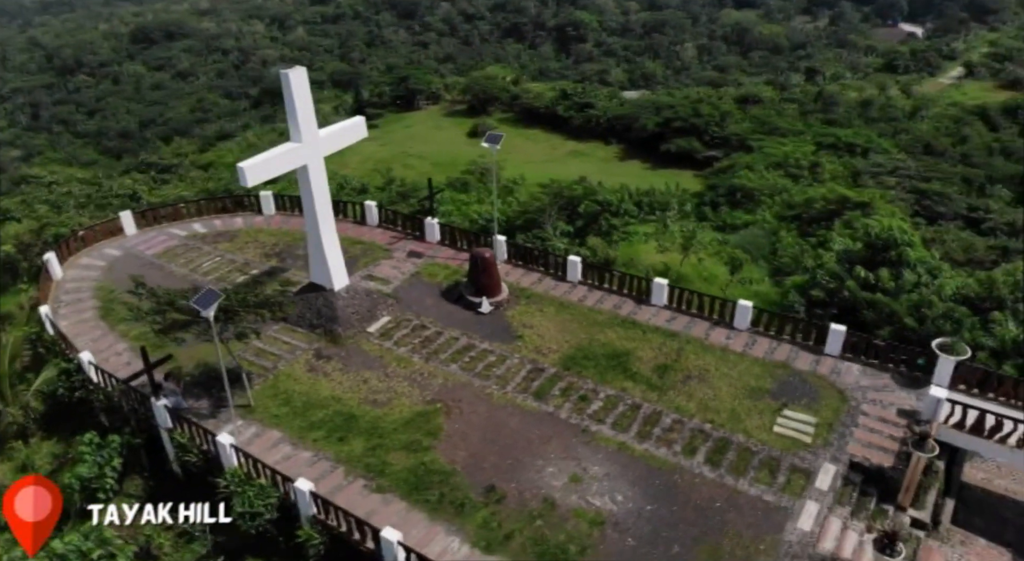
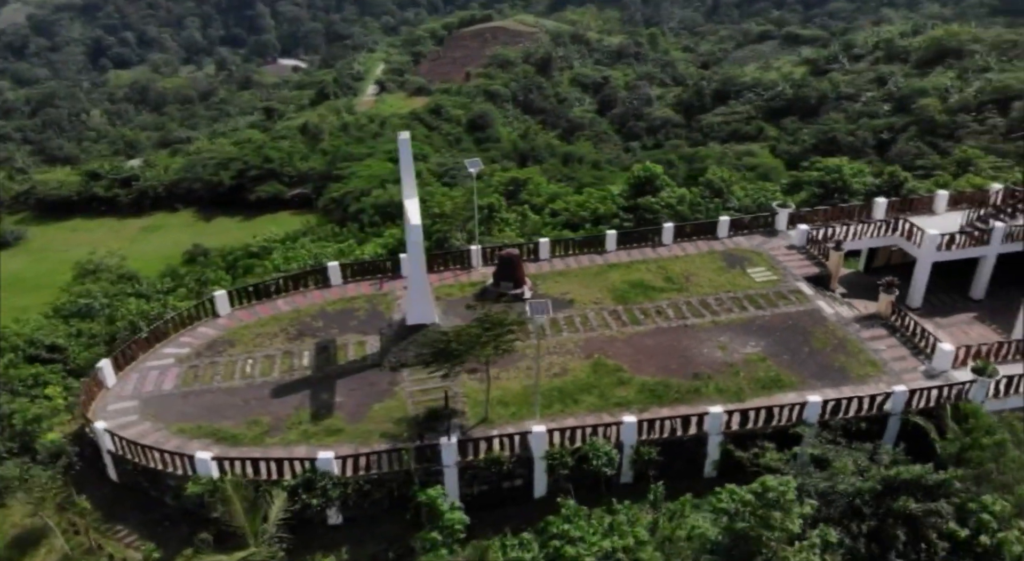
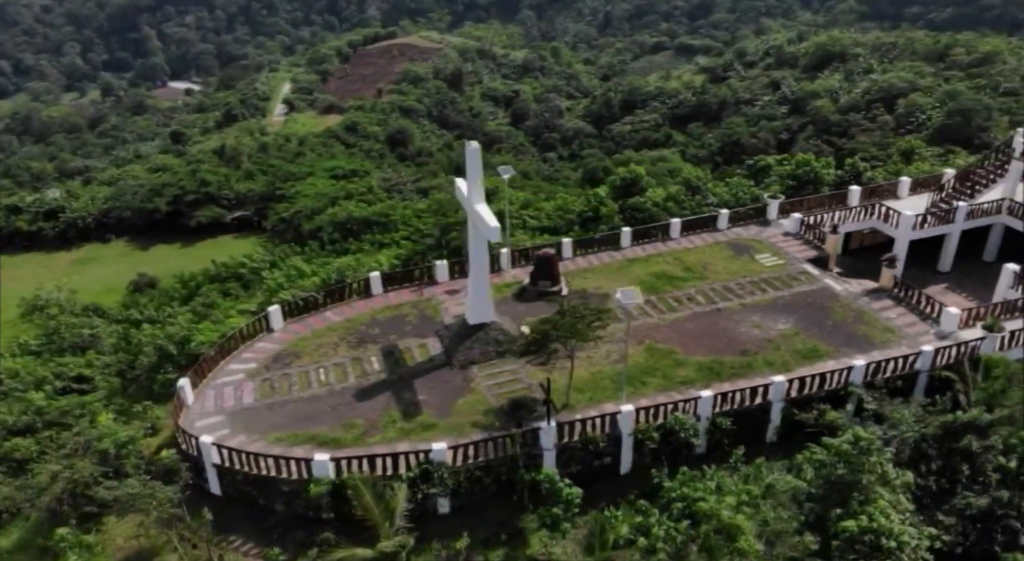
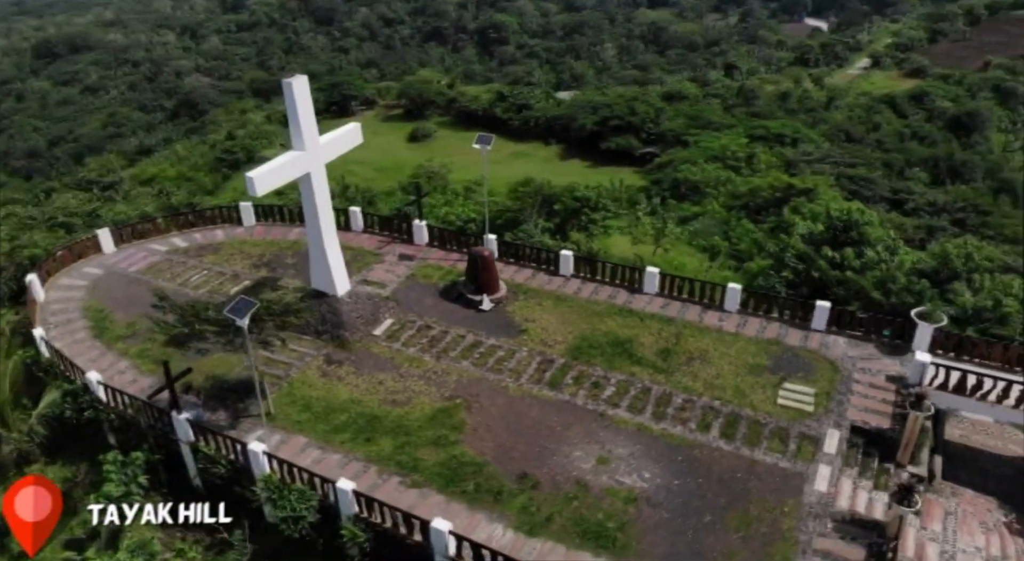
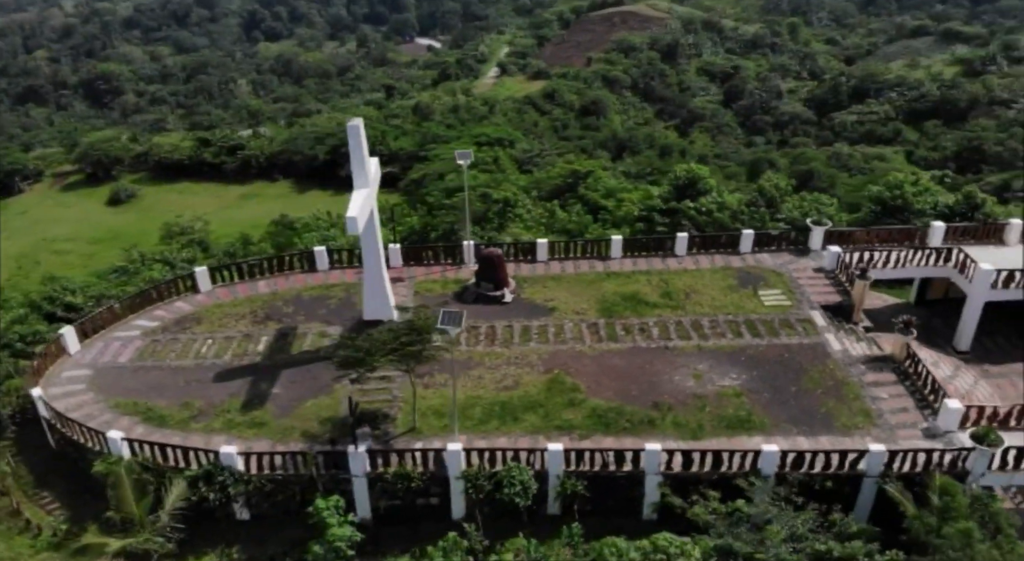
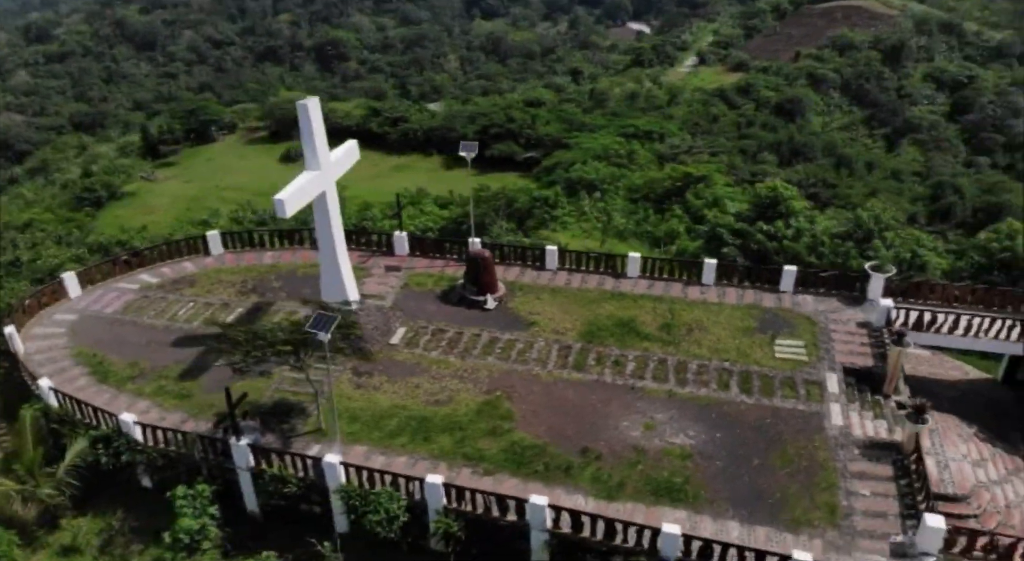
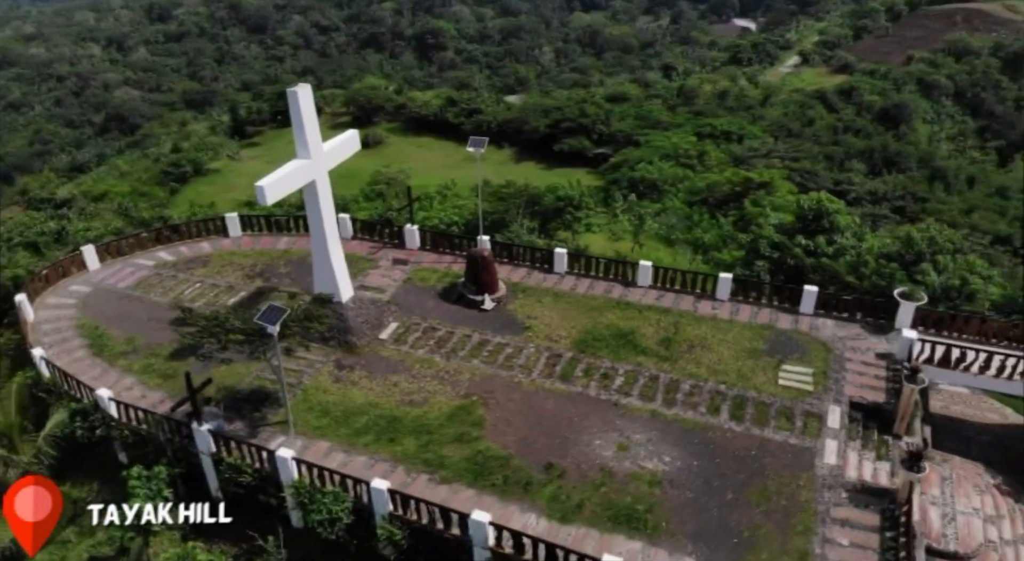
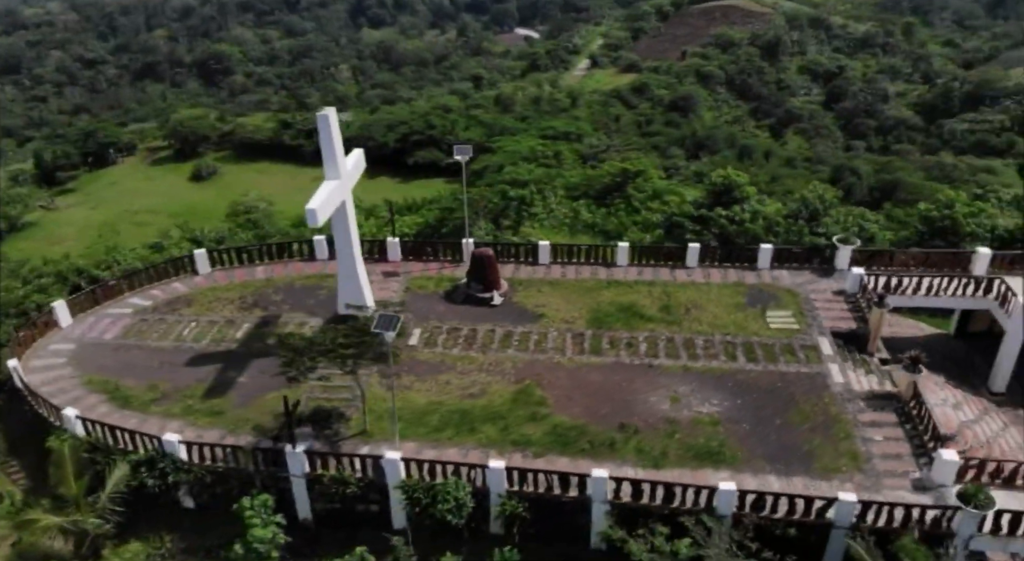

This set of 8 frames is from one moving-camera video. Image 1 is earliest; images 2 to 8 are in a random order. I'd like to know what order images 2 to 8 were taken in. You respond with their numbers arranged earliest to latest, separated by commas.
4, 7, 6, 8, 5, 2, 3
